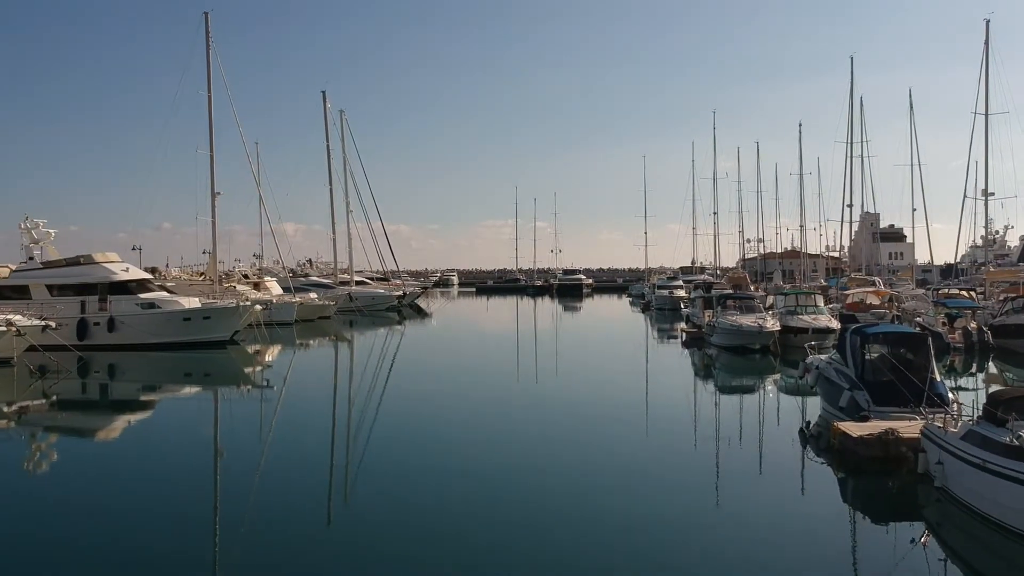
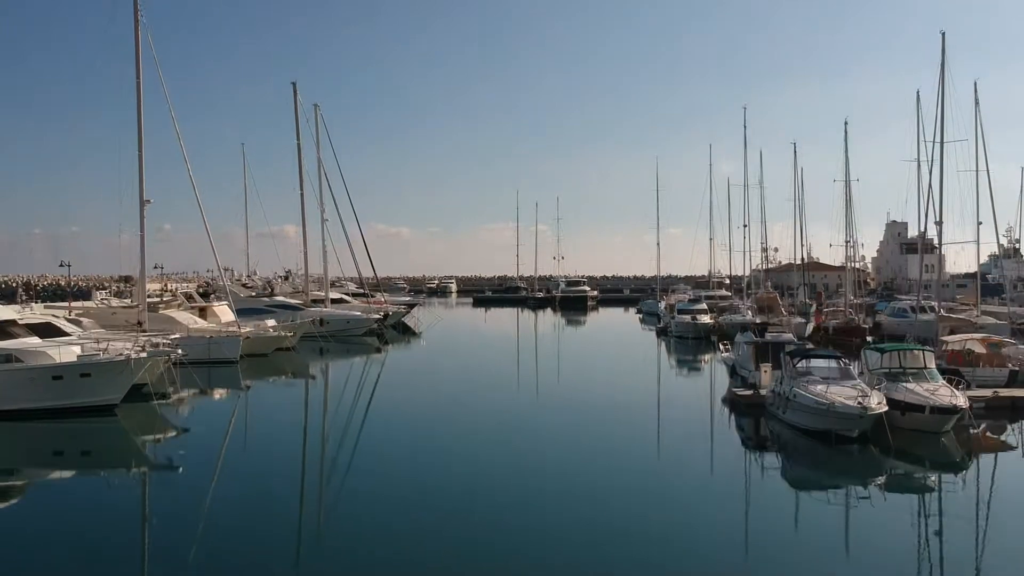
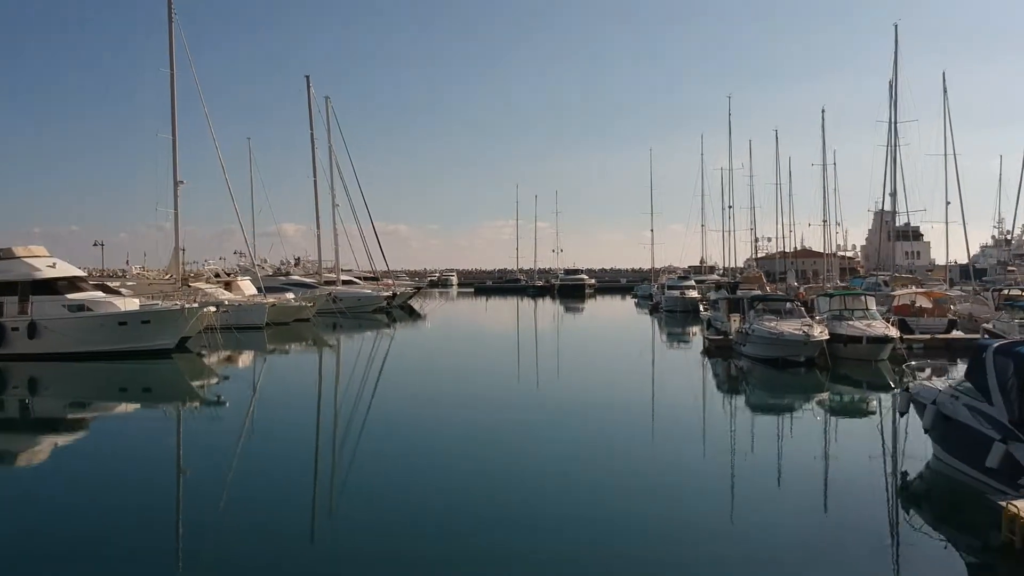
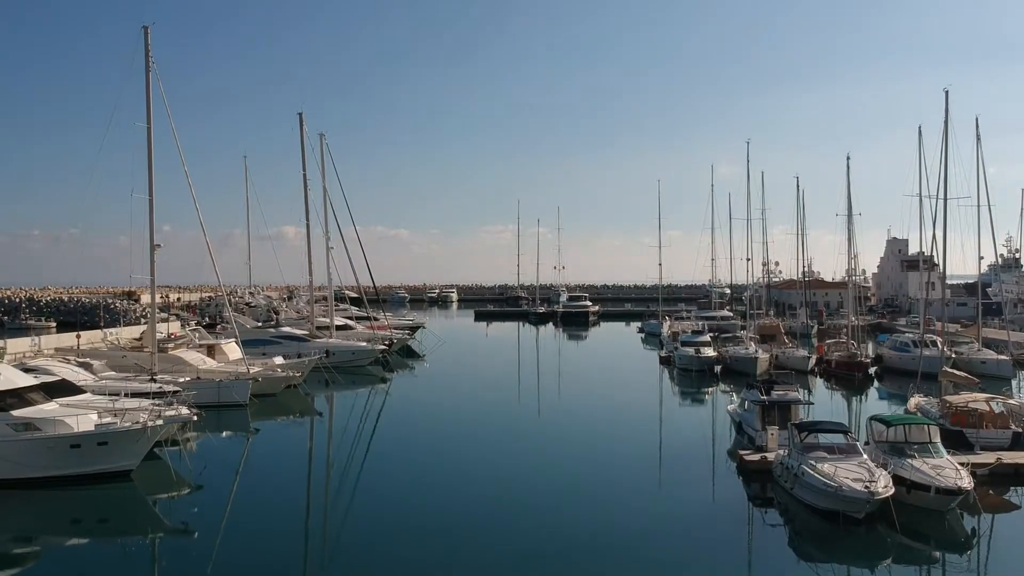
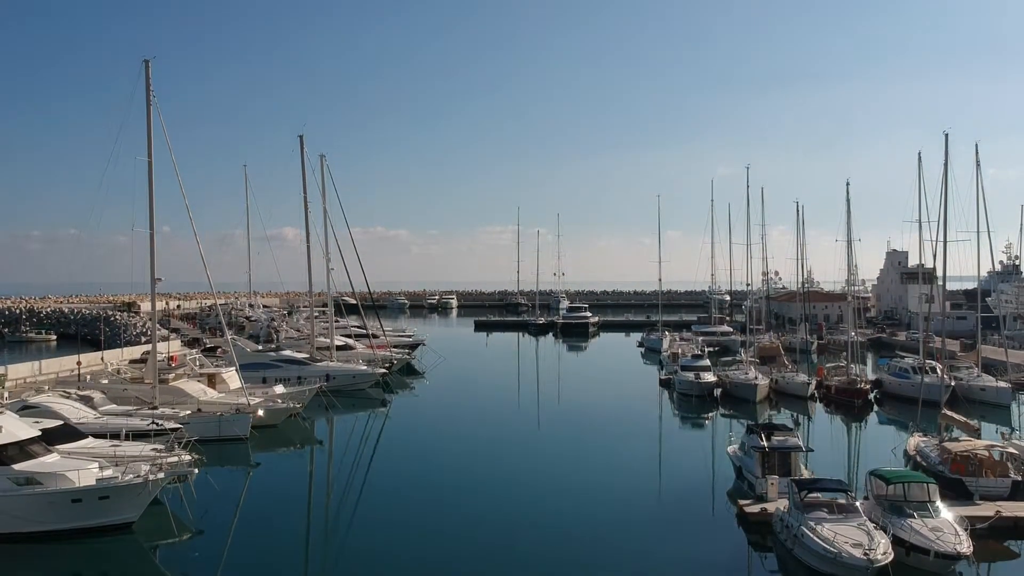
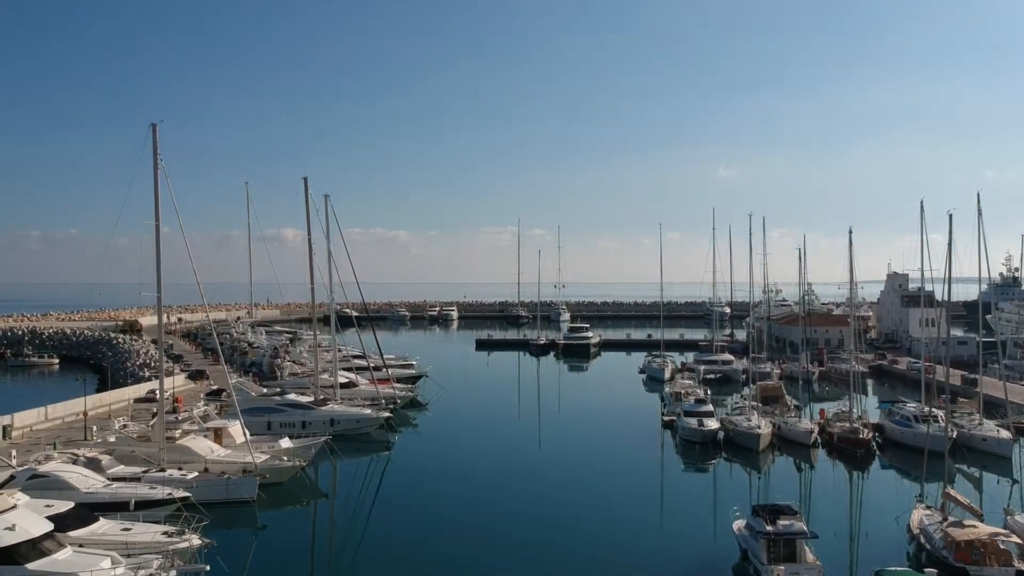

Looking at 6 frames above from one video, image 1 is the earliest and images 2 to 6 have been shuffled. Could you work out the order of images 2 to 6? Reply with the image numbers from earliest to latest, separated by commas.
3, 2, 4, 5, 6
